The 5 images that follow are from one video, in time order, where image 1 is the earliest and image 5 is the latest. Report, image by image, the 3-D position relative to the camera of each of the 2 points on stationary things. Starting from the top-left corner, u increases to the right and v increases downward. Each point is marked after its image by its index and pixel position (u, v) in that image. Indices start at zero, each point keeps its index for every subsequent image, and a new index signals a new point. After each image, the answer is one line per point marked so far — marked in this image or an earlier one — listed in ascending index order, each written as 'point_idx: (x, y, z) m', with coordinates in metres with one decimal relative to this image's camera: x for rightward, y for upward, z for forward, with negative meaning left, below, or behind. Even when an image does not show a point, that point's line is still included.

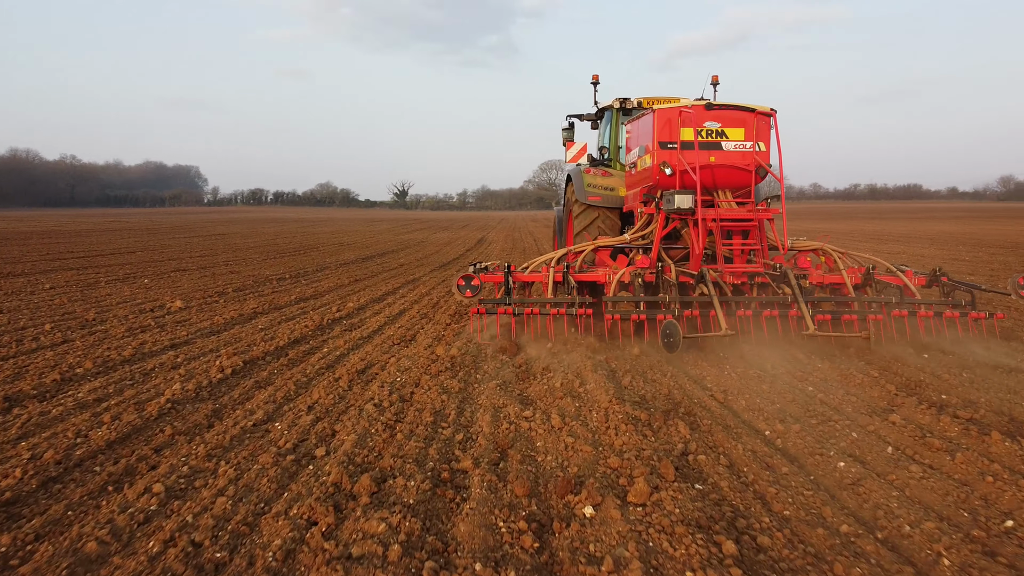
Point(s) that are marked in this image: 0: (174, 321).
0: (-3.3, -0.3, +5.9) m
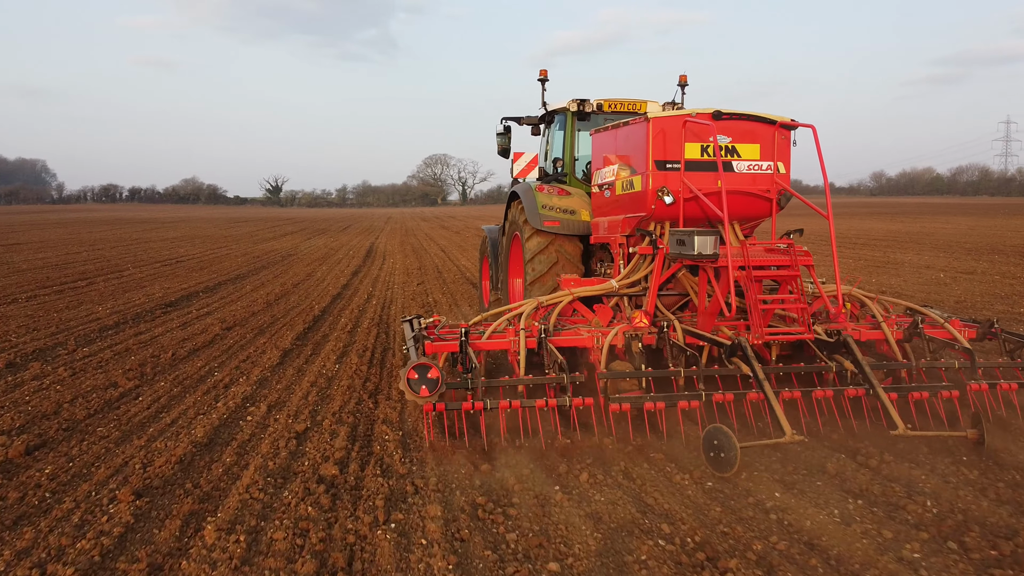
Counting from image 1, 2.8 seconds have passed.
0: (-3.6, -0.9, +2.4) m
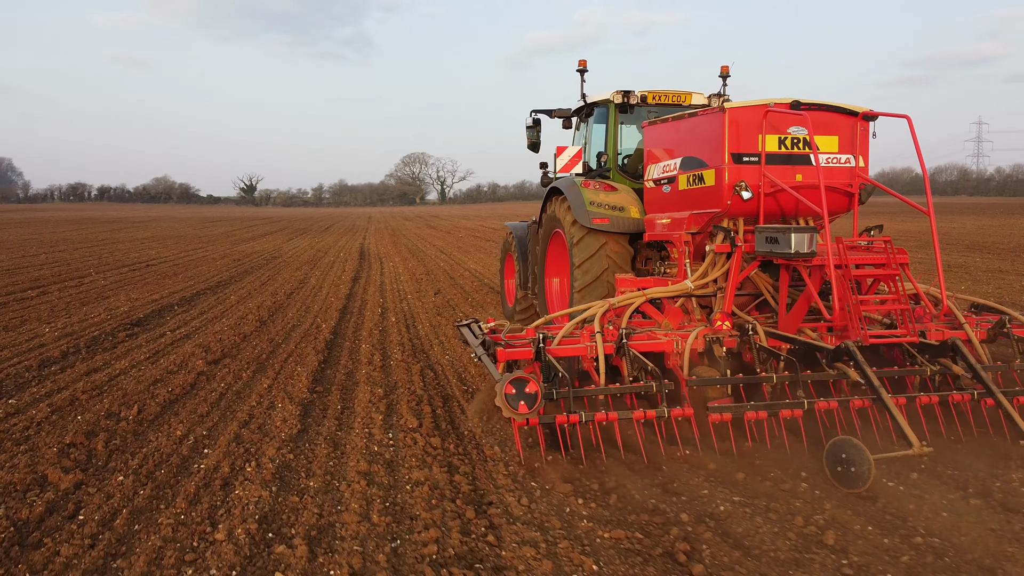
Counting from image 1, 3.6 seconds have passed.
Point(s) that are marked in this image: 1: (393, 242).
0: (-3.2, -1.0, +1.5) m
1: (-3.0, +1.2, +14.7) m
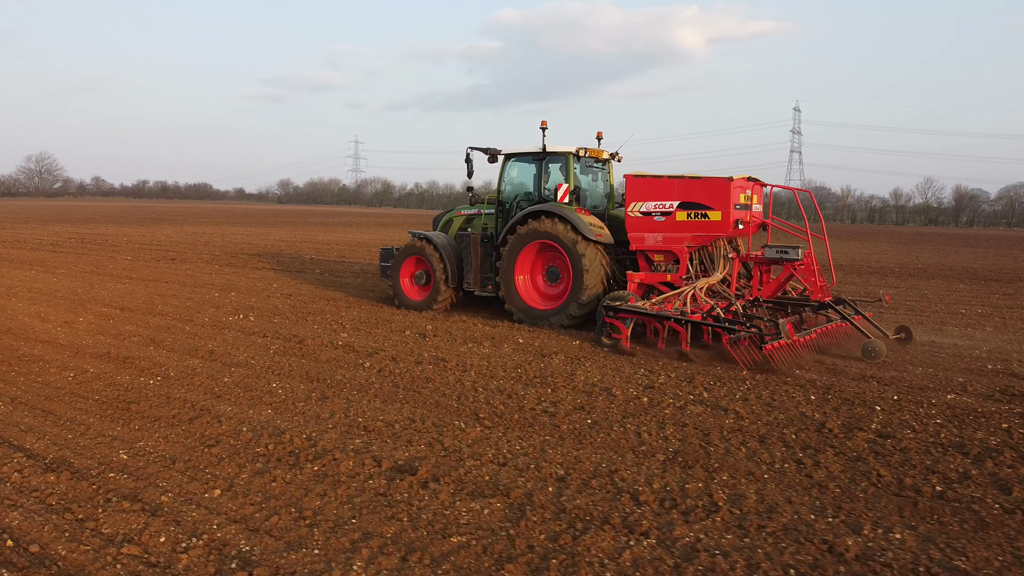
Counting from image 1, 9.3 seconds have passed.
0: (-3.3, -0.9, +2.2) m
1: (-2.6, +1.0, +15.4) m
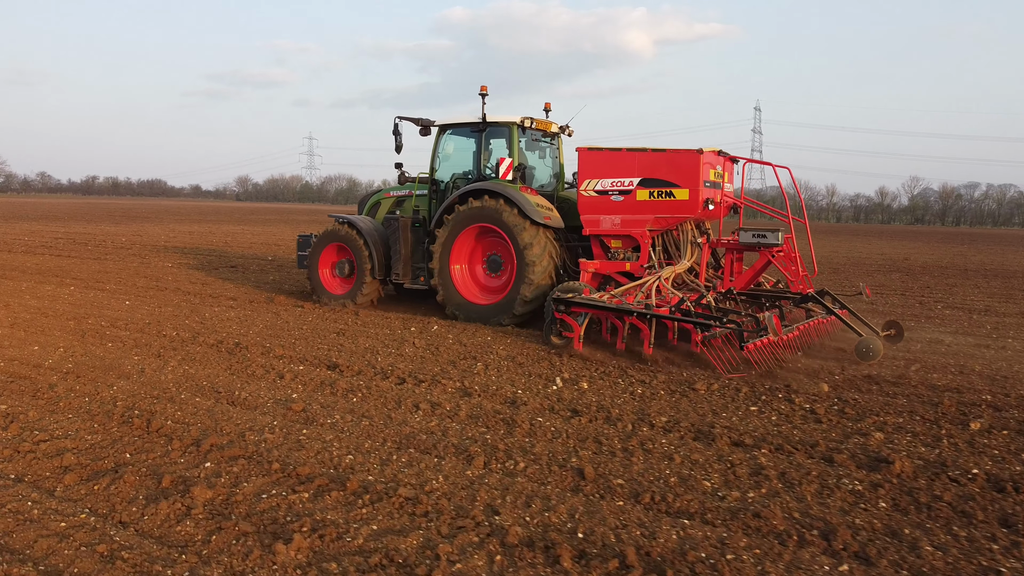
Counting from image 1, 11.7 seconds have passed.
0: (-3.6, -0.8, +1.0) m
1: (-3.8, +1.1, +14.2) m
